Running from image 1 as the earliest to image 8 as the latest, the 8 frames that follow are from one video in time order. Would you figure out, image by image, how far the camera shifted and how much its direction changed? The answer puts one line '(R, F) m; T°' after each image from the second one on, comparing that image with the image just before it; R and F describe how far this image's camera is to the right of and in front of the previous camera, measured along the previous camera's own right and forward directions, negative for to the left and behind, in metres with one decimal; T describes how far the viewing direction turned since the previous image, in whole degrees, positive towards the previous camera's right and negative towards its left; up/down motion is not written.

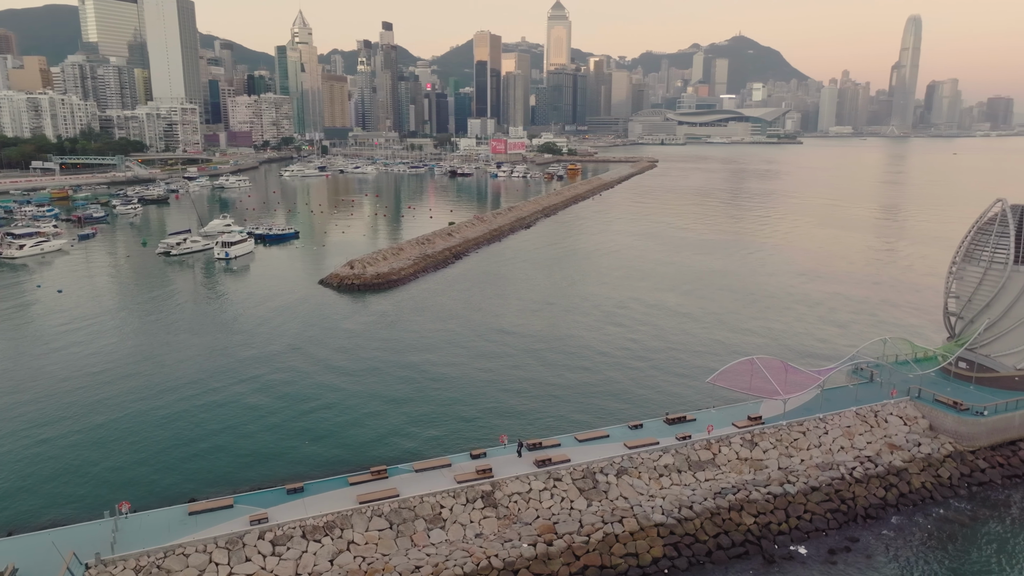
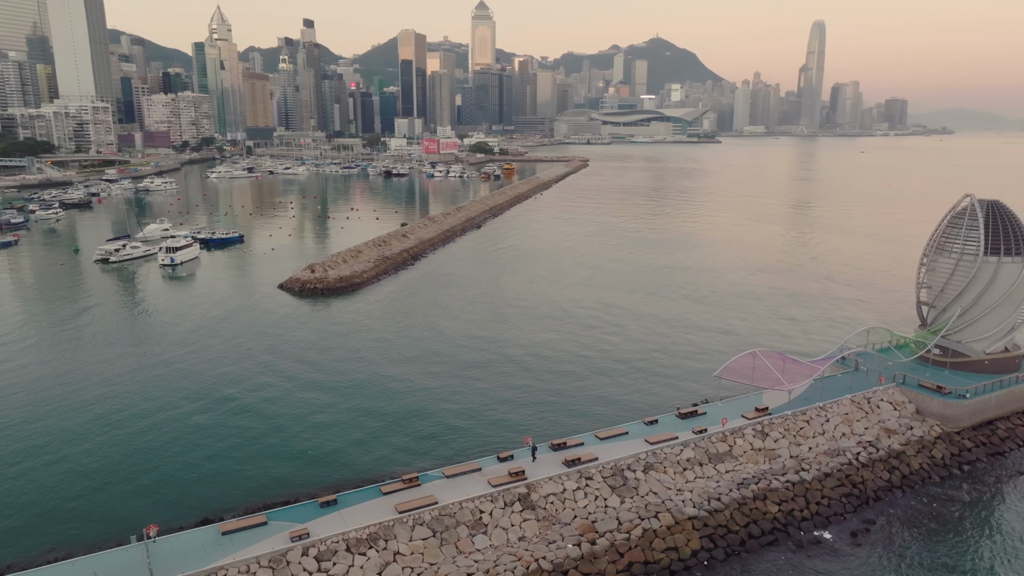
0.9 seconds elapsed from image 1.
(-1.9, +0.2) m; +6°
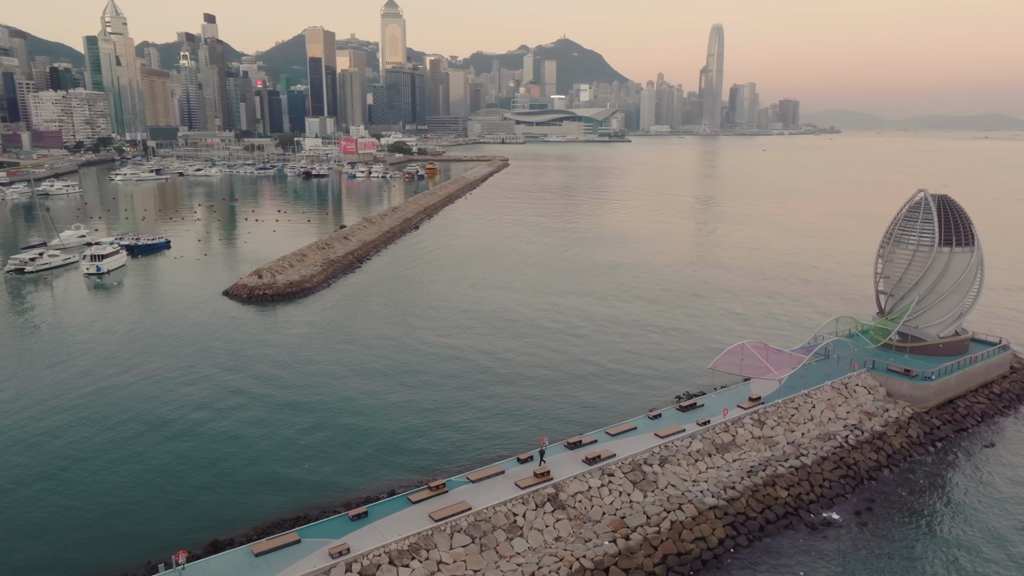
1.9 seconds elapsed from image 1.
(-2.0, +0.2) m; +7°
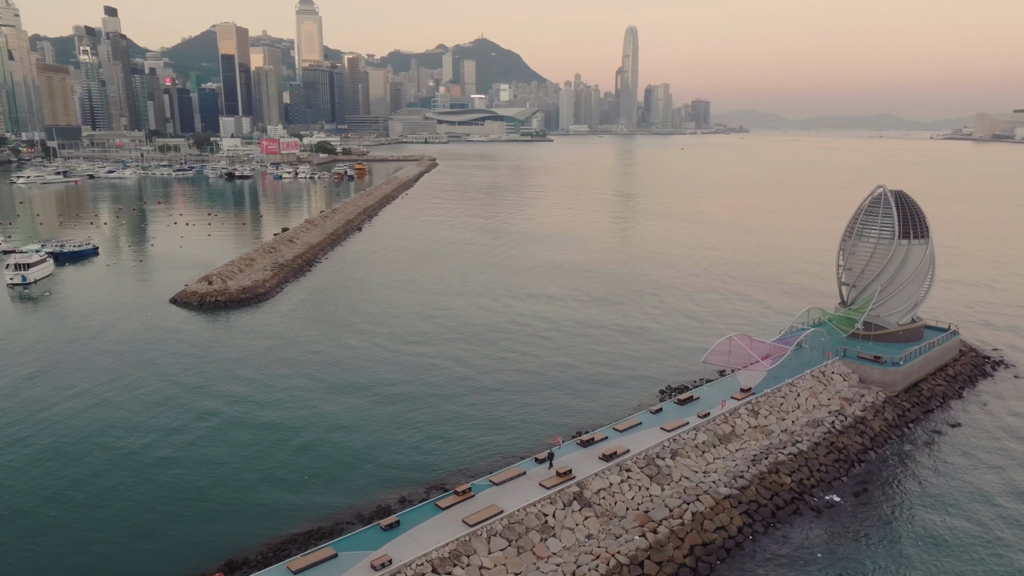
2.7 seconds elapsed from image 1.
(-1.8, +0.2) m; +6°
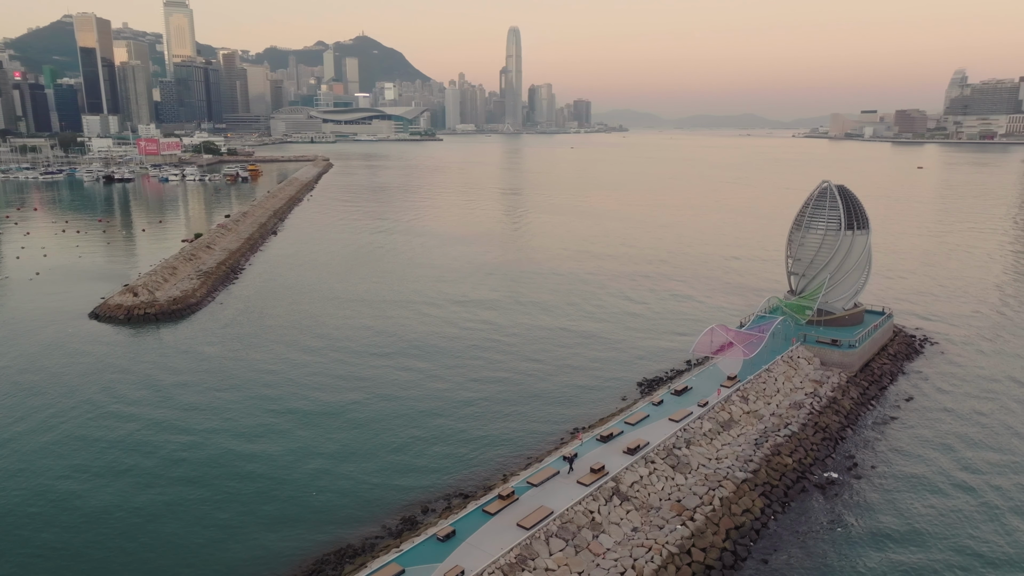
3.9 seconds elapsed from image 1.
(-2.6, +0.3) m; +9°
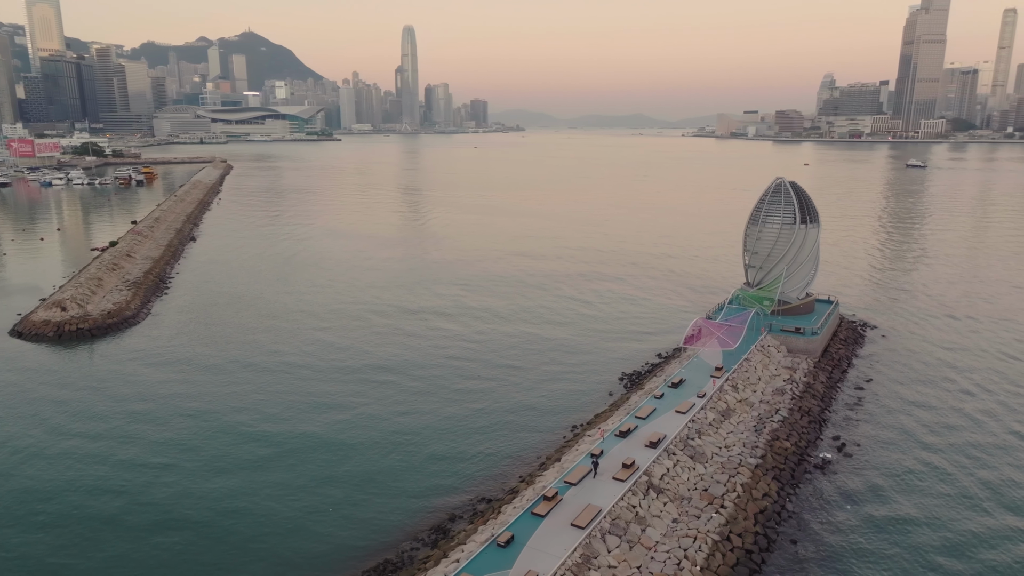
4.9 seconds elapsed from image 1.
(-2.4, +0.2) m; +8°
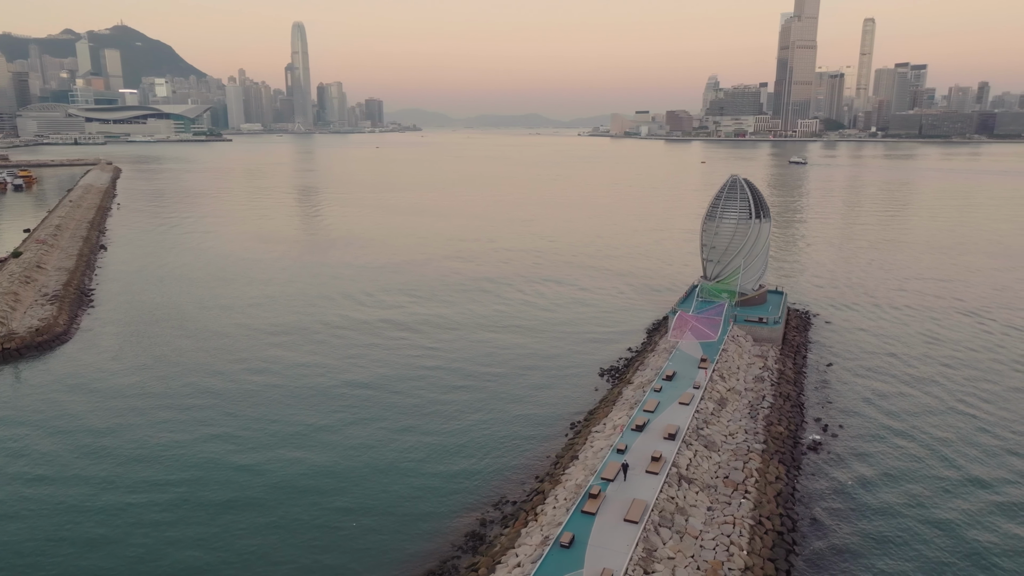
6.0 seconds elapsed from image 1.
(-2.4, +0.2) m; +8°
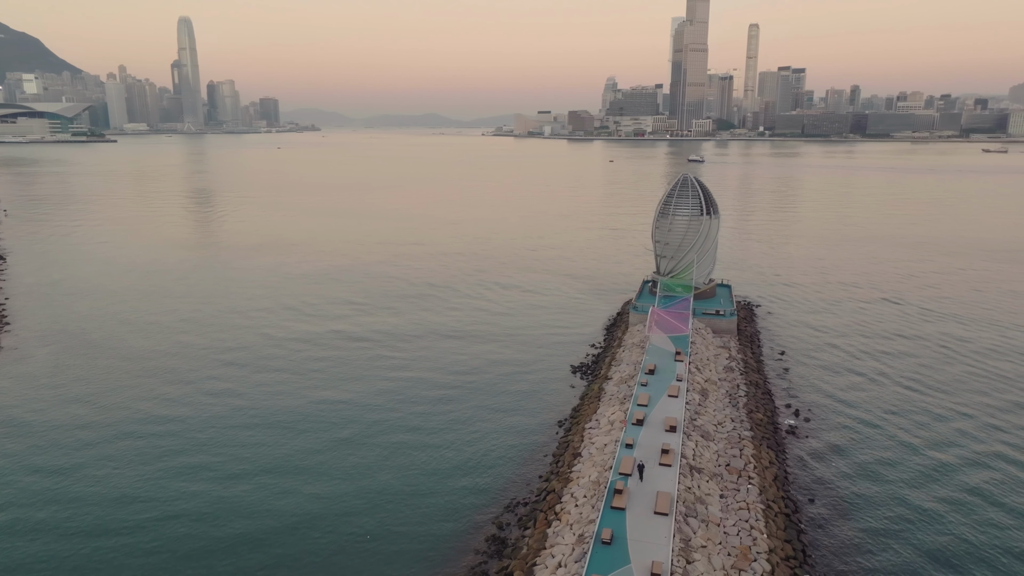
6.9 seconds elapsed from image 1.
(-2.0, +0.2) m; +7°
